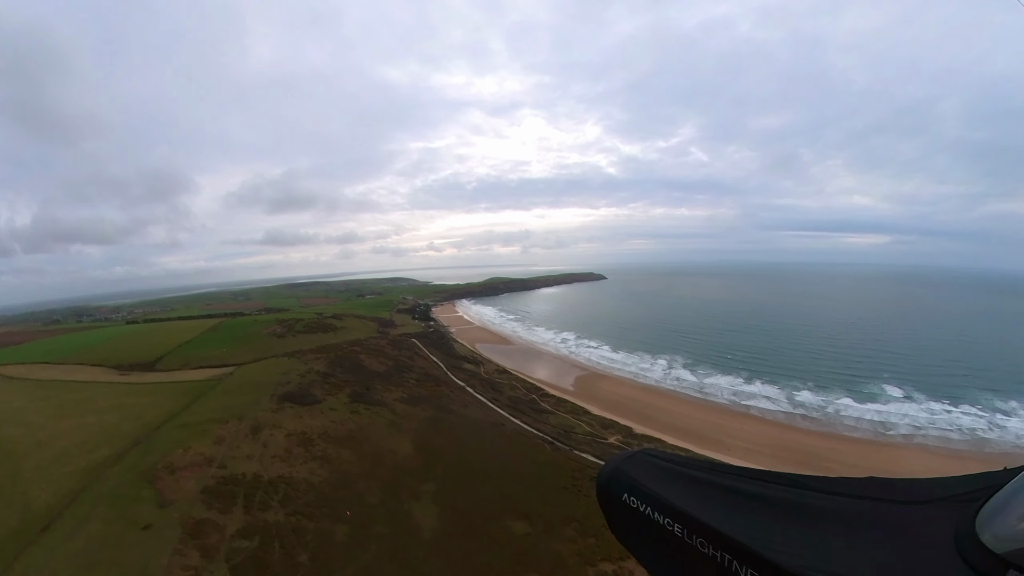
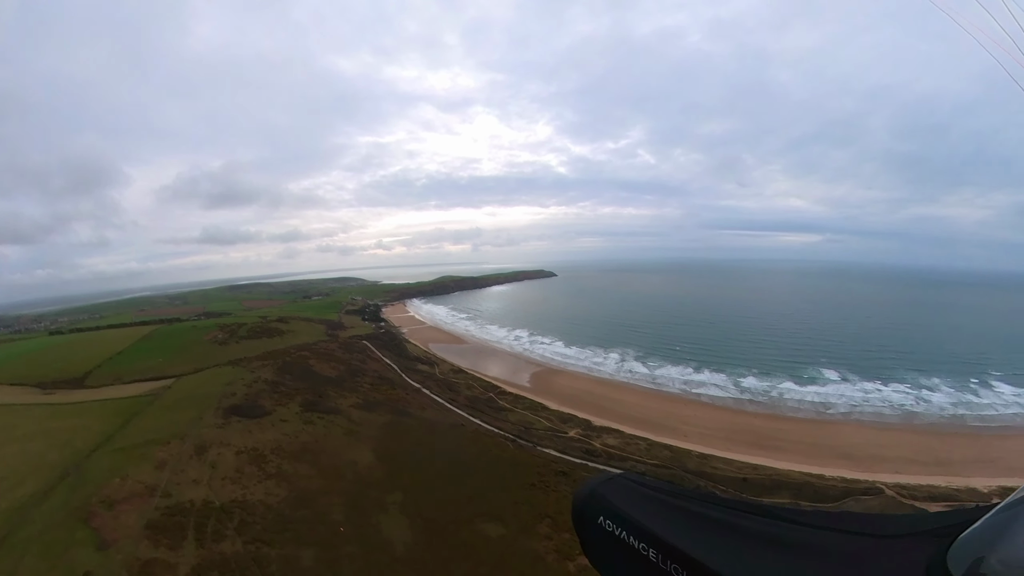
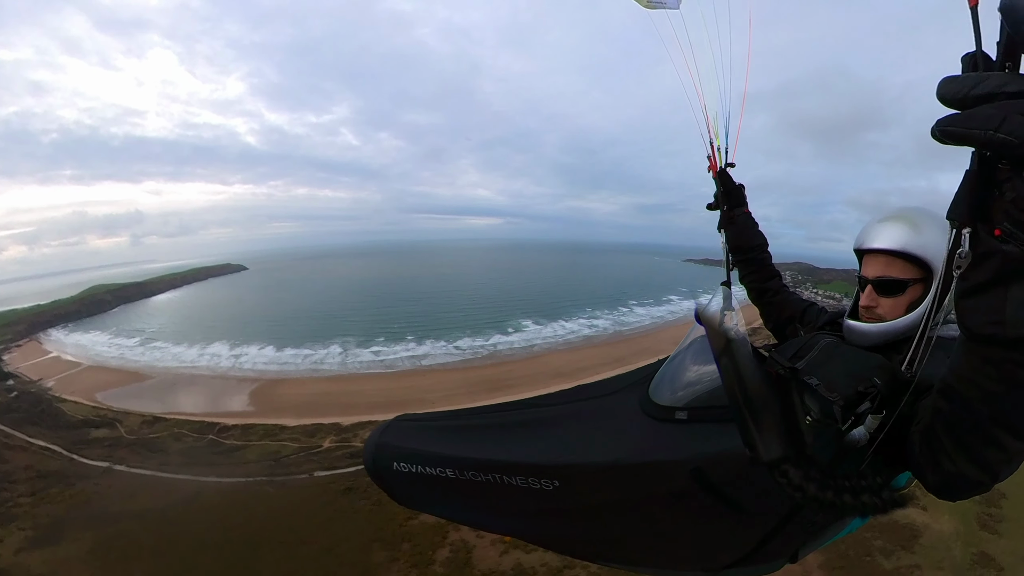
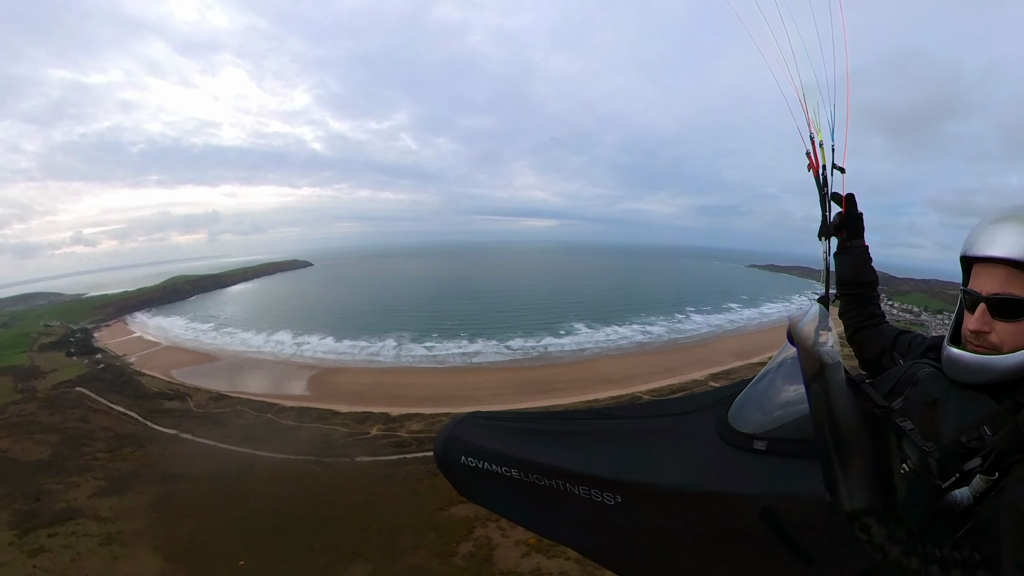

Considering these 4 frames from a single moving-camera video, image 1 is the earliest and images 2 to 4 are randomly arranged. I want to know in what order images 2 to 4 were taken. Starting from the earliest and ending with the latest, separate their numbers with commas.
2, 4, 3
